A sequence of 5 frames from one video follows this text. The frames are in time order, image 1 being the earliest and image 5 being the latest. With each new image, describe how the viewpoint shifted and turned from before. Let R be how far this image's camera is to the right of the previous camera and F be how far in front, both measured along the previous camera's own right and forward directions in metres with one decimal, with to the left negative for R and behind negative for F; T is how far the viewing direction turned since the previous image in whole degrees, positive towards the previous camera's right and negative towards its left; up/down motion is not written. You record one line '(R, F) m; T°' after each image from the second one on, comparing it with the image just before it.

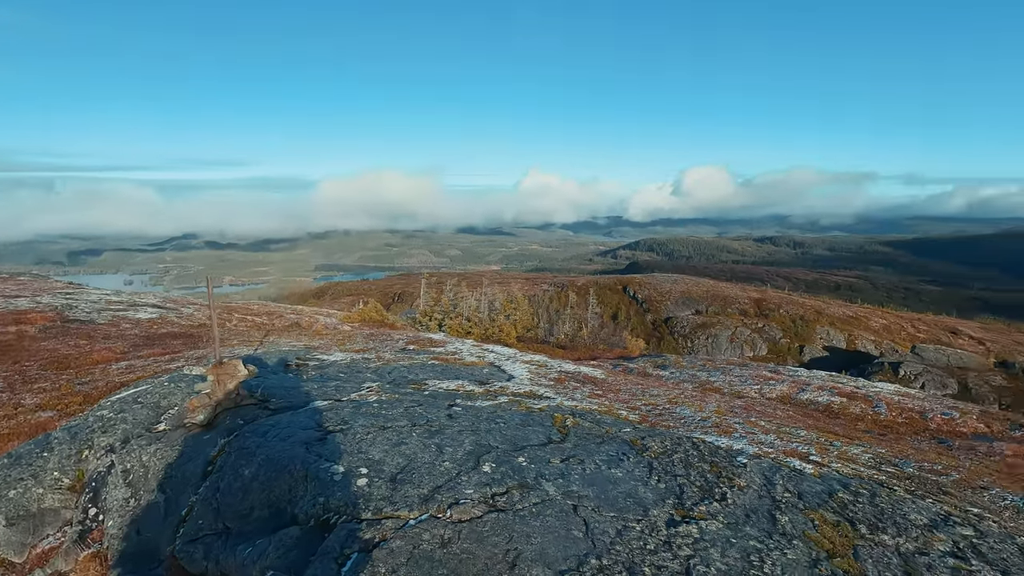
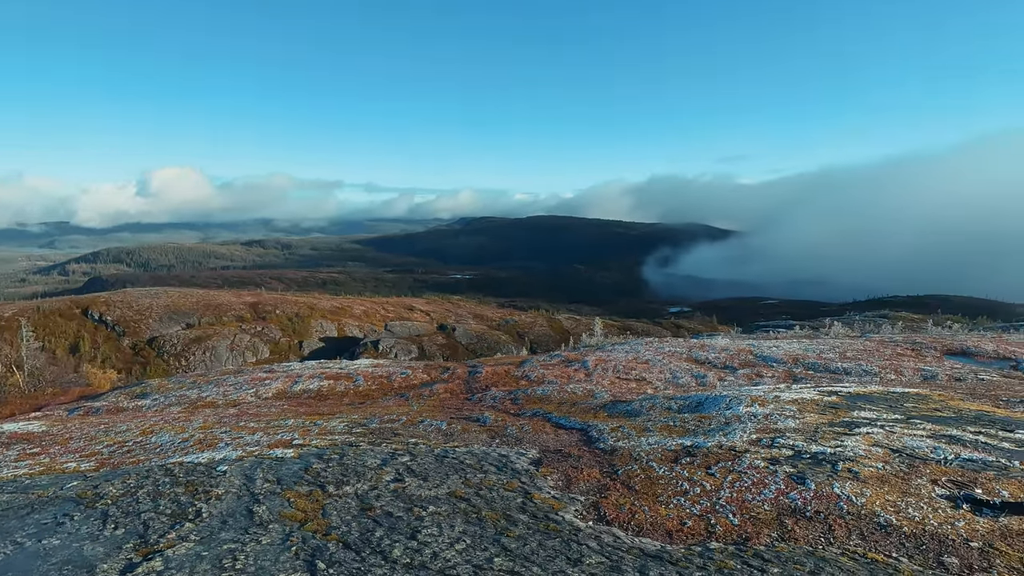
(+1.1, -1.0) m; +50°
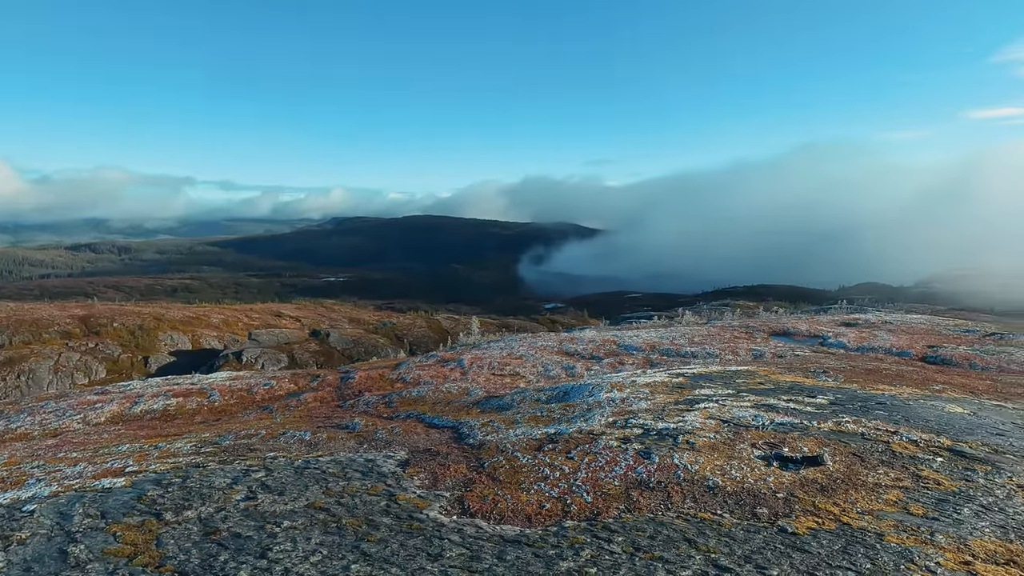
(+0.7, -0.3) m; +13°
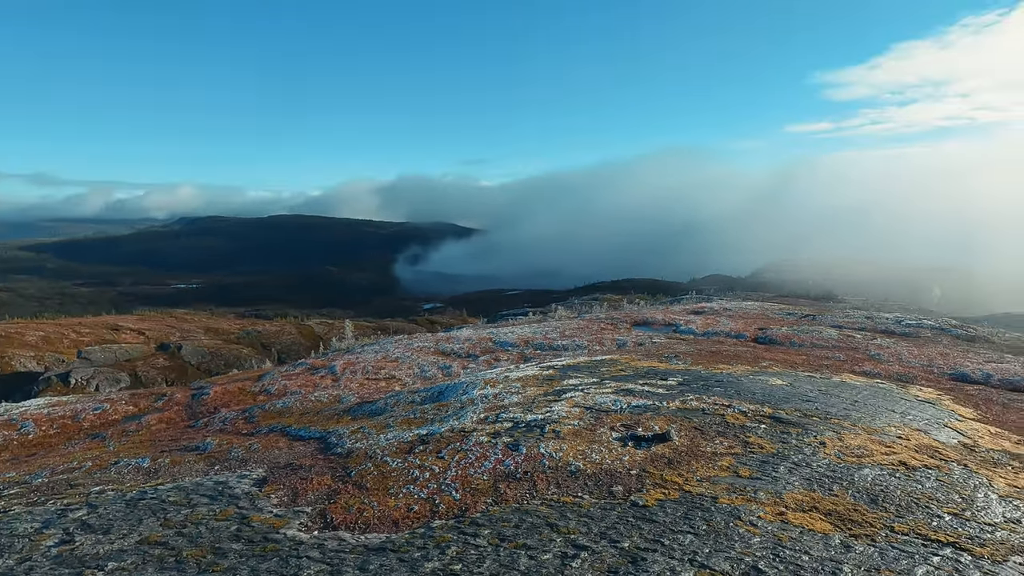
(+0.6, 0.0) m; +13°
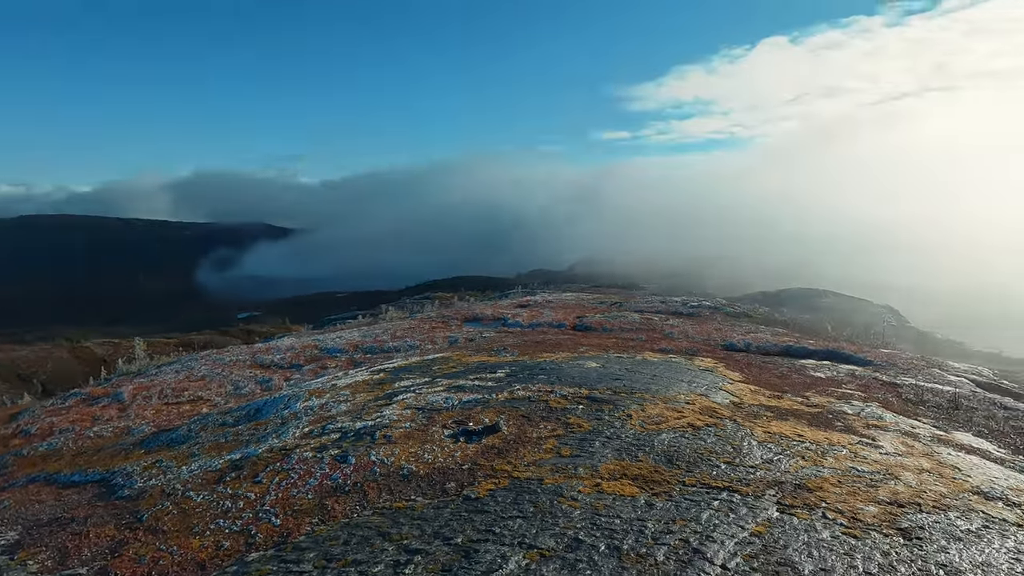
(+0.3, +0.1) m; +18°
